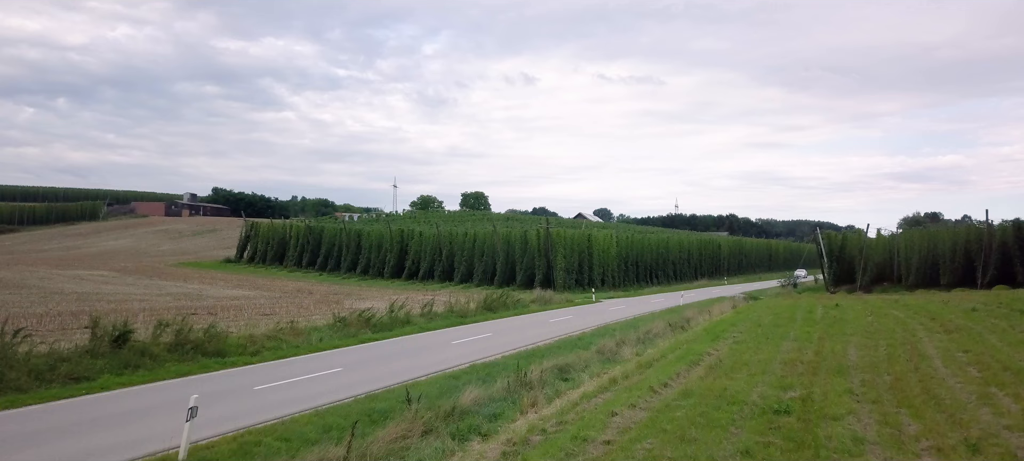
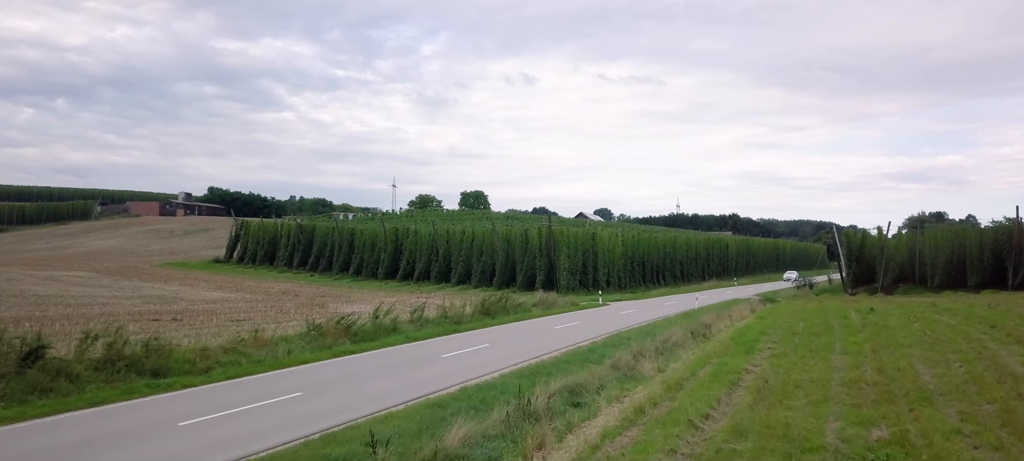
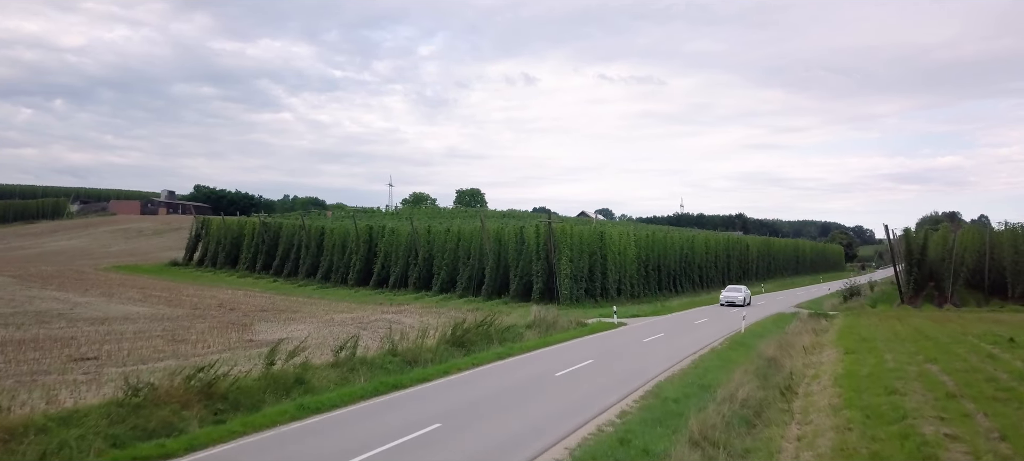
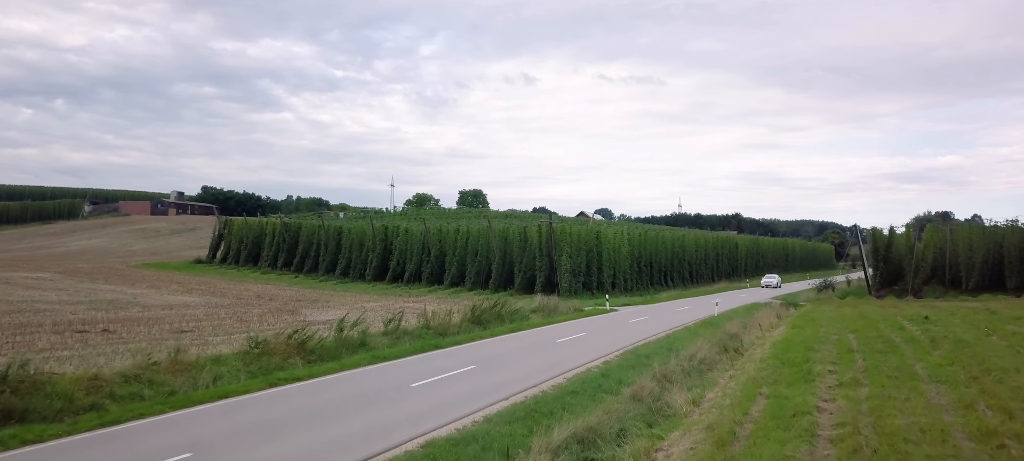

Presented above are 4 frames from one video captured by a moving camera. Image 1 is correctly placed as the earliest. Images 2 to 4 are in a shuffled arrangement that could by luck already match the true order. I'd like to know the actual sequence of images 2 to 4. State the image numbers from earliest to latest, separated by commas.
2, 4, 3
